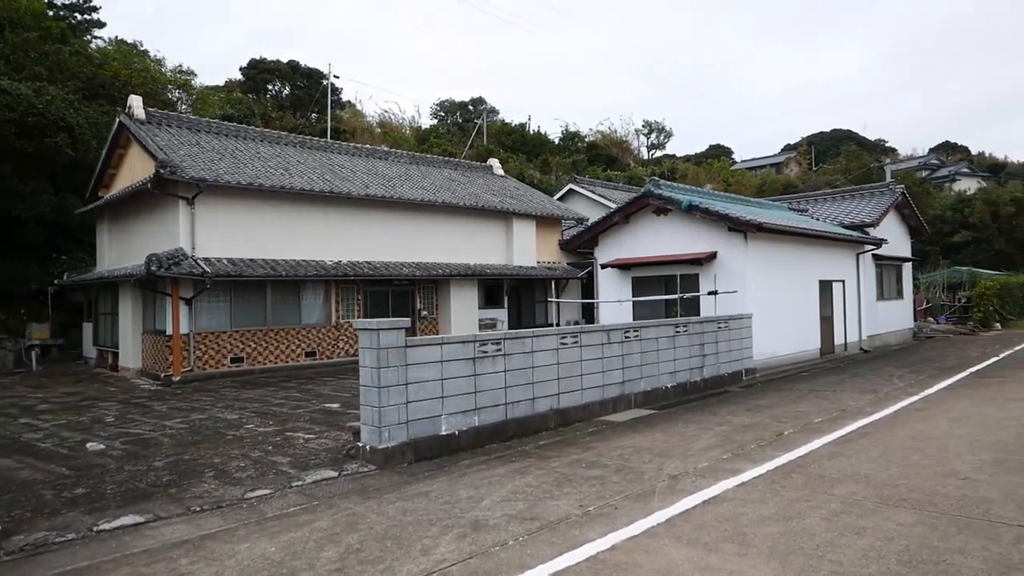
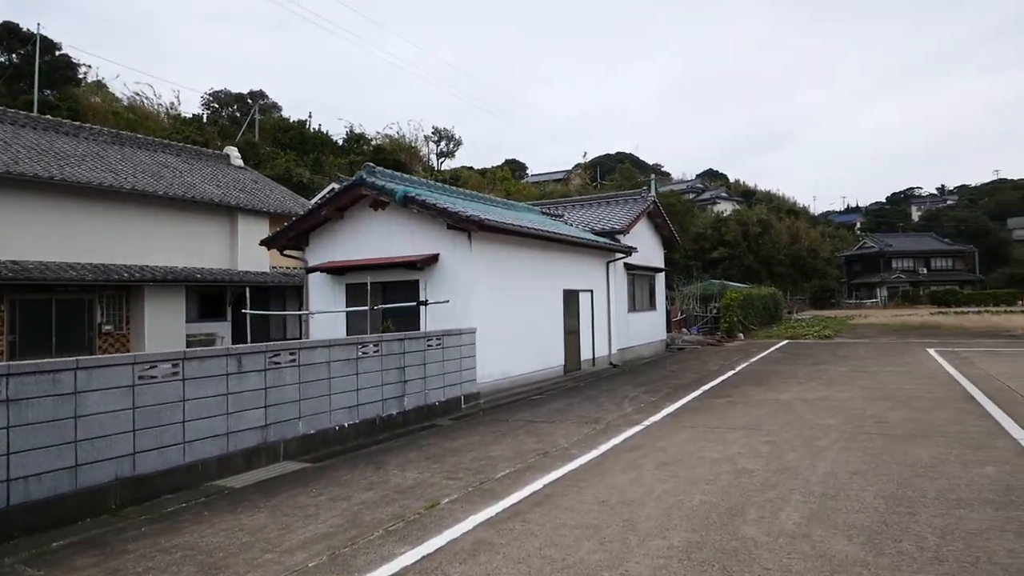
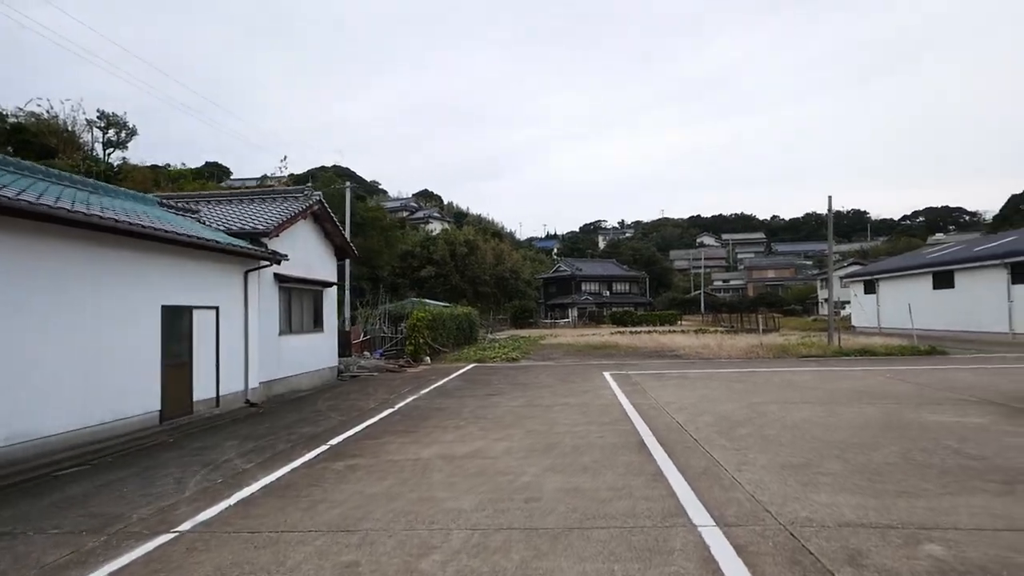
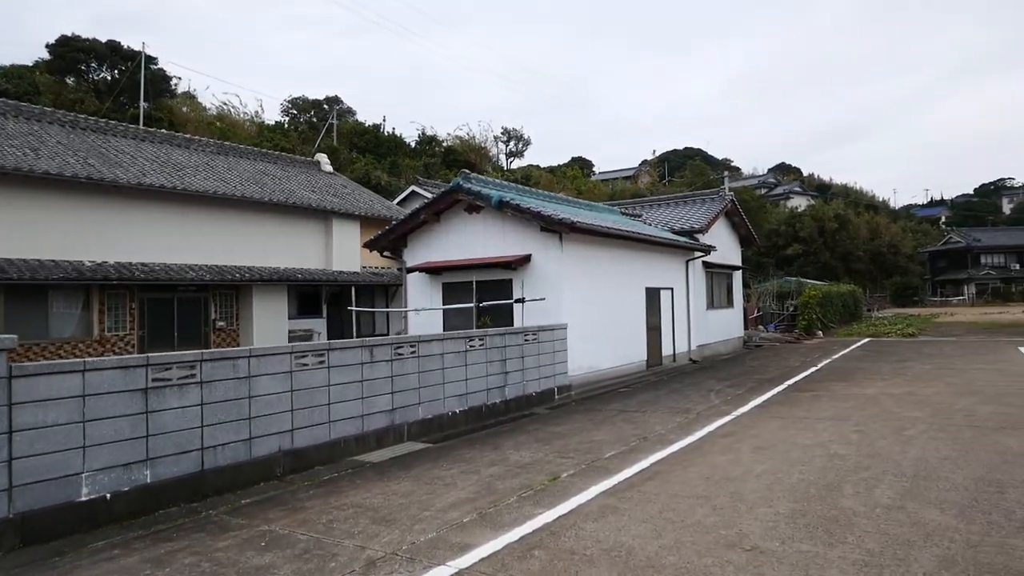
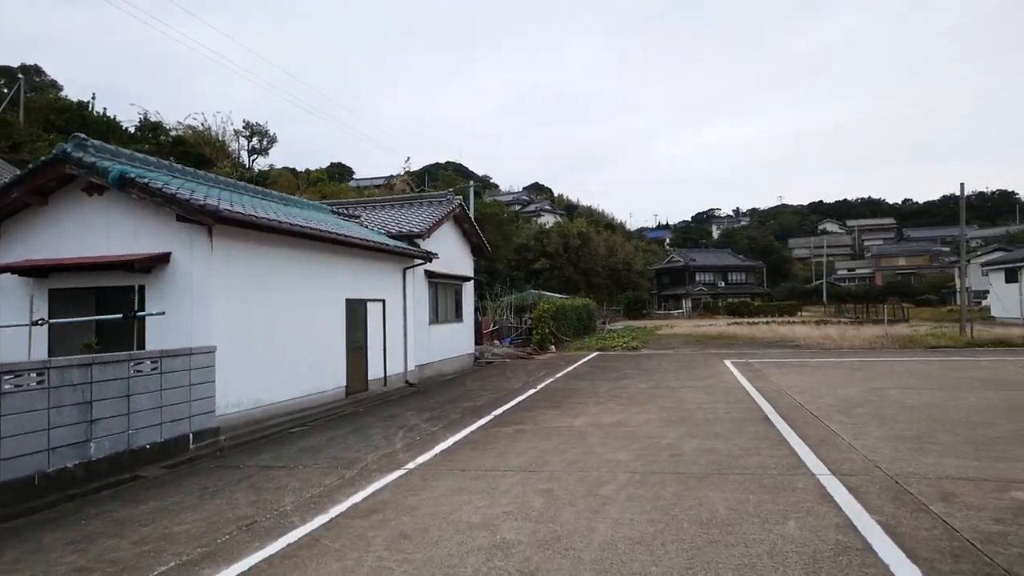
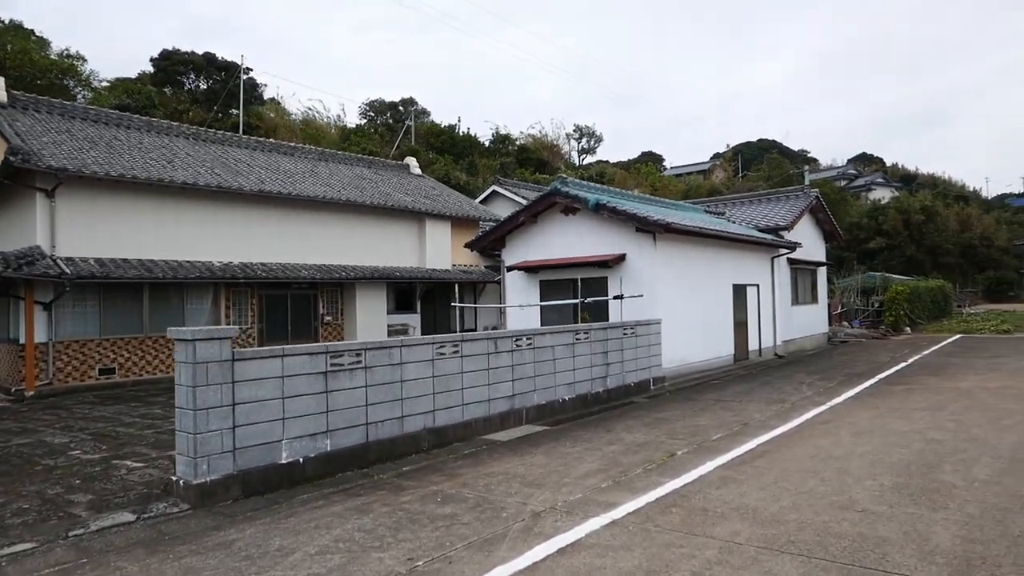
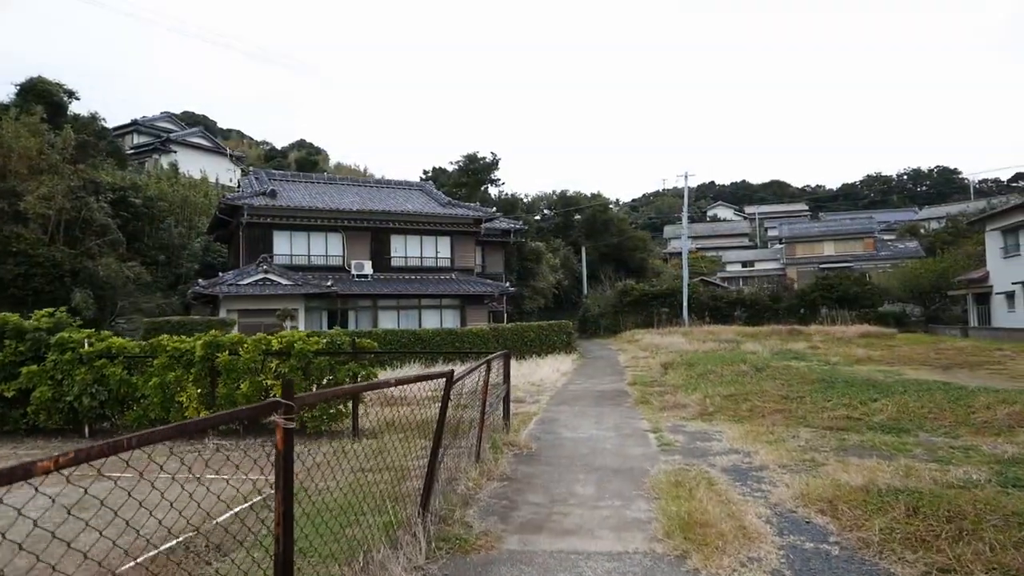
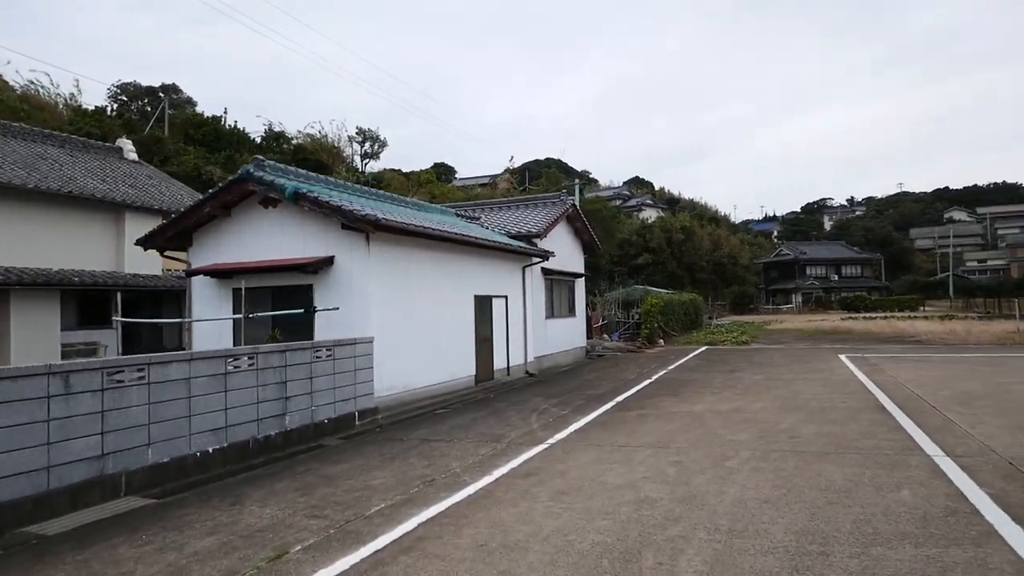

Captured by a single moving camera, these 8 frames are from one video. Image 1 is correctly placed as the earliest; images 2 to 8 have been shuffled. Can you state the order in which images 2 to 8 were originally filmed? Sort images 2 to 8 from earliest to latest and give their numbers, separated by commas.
6, 4, 2, 8, 5, 3, 7
